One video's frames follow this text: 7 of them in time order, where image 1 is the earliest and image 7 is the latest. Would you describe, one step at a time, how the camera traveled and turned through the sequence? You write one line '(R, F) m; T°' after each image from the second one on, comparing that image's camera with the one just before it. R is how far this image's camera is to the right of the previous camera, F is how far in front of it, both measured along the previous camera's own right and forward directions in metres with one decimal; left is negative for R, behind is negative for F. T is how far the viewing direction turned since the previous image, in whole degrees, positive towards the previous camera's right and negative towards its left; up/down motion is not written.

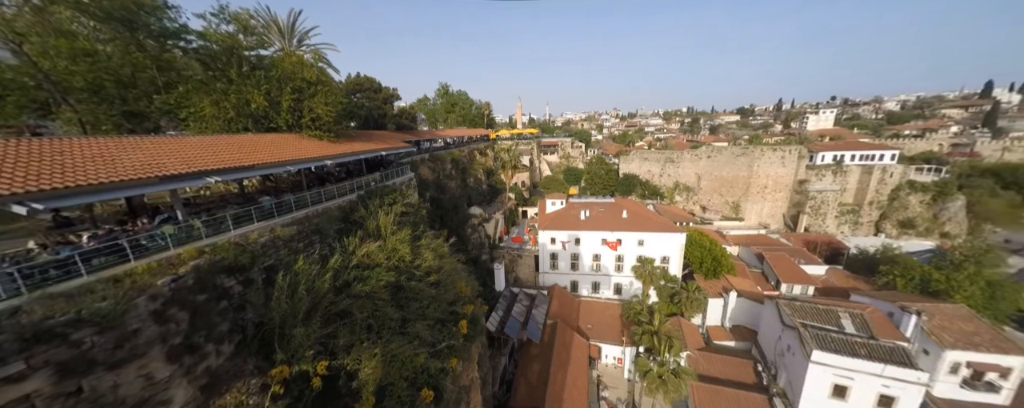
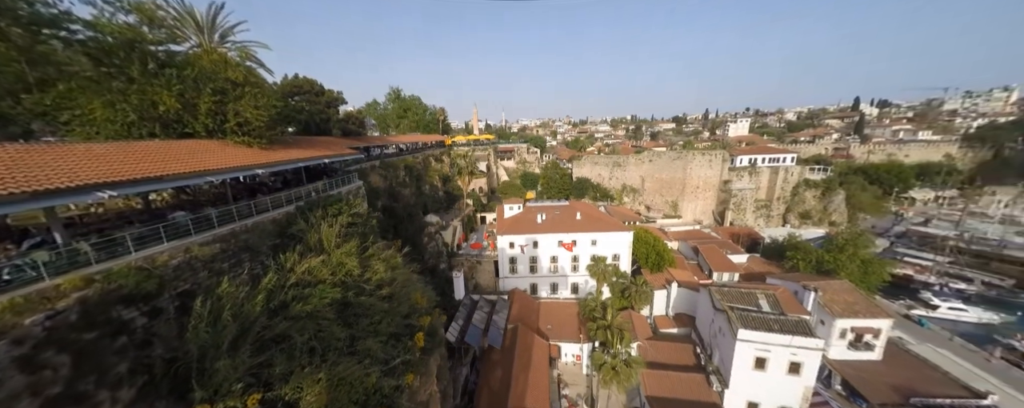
(+0.1, 0.0) m; +8°
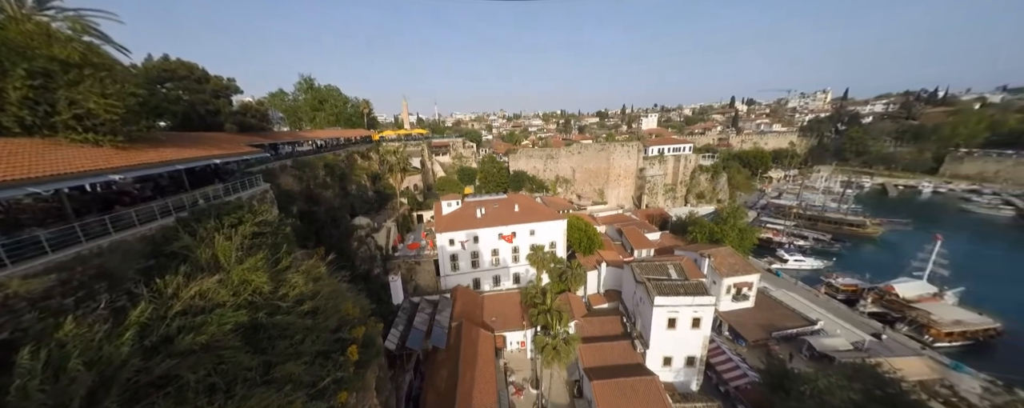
(+0.1, 0.0) m; +12°
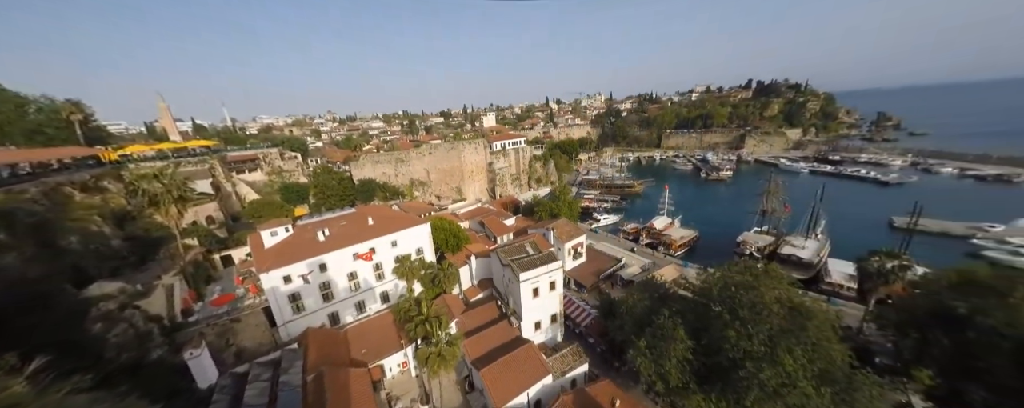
(+0.1, -0.8) m; +25°
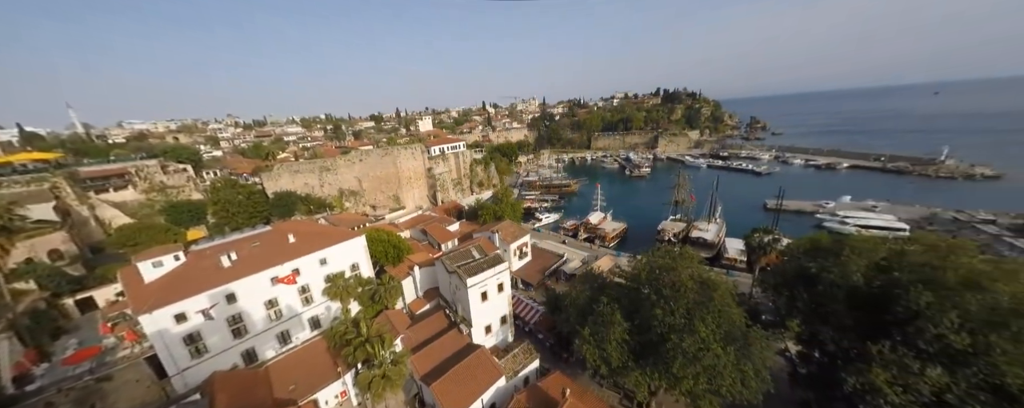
(-0.4, -0.2) m; +12°
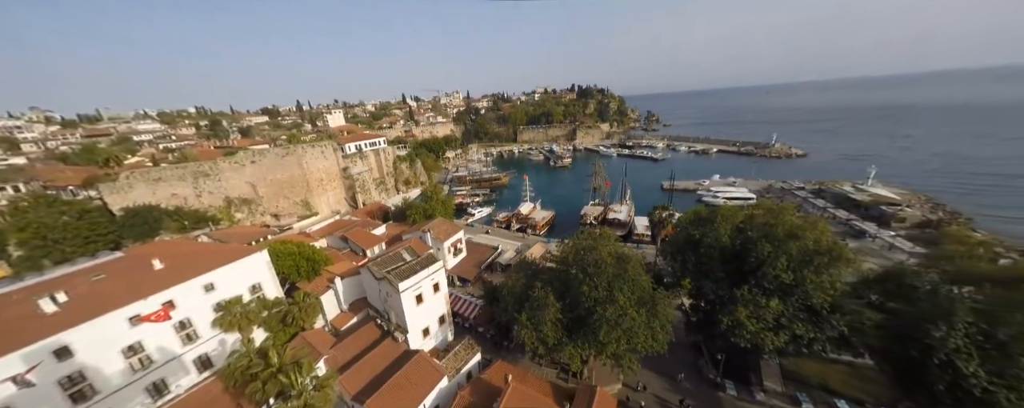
(-0.5, 0.0) m; +14°
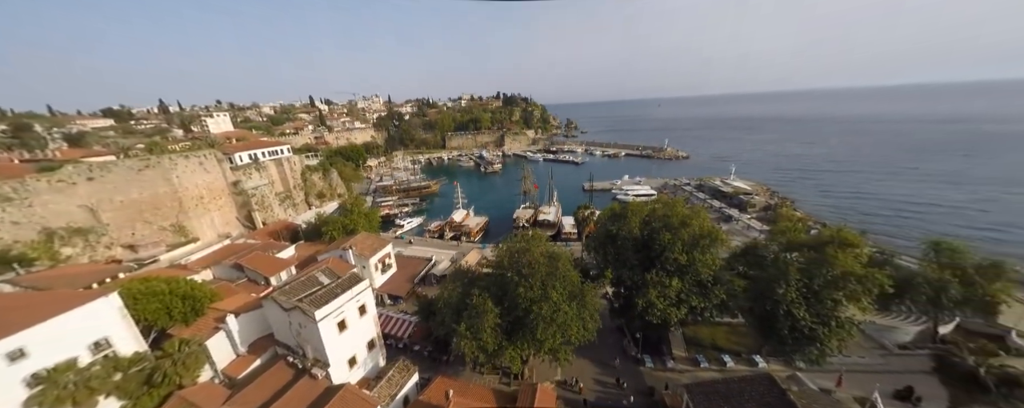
(-0.4, +0.2) m; +14°
